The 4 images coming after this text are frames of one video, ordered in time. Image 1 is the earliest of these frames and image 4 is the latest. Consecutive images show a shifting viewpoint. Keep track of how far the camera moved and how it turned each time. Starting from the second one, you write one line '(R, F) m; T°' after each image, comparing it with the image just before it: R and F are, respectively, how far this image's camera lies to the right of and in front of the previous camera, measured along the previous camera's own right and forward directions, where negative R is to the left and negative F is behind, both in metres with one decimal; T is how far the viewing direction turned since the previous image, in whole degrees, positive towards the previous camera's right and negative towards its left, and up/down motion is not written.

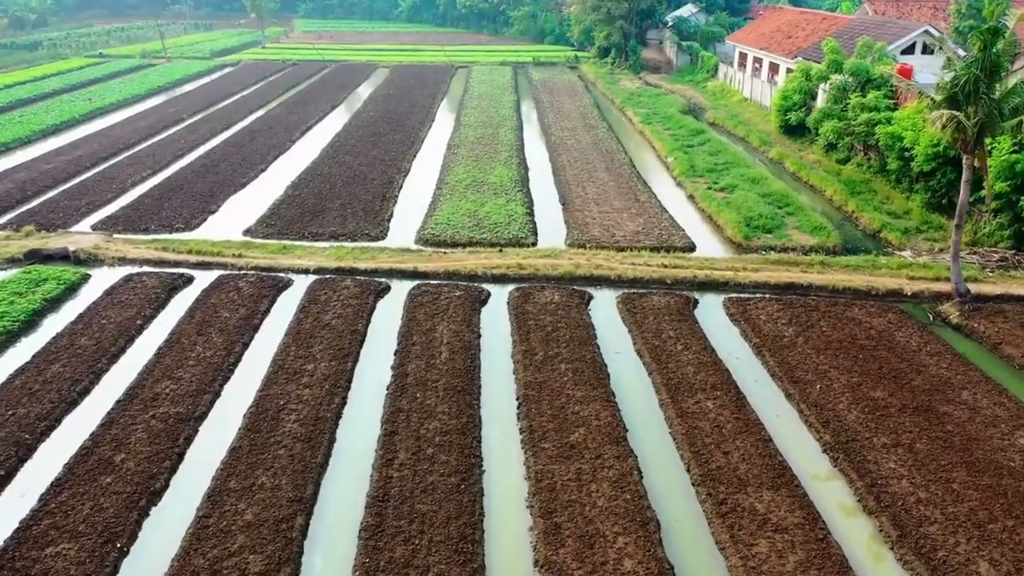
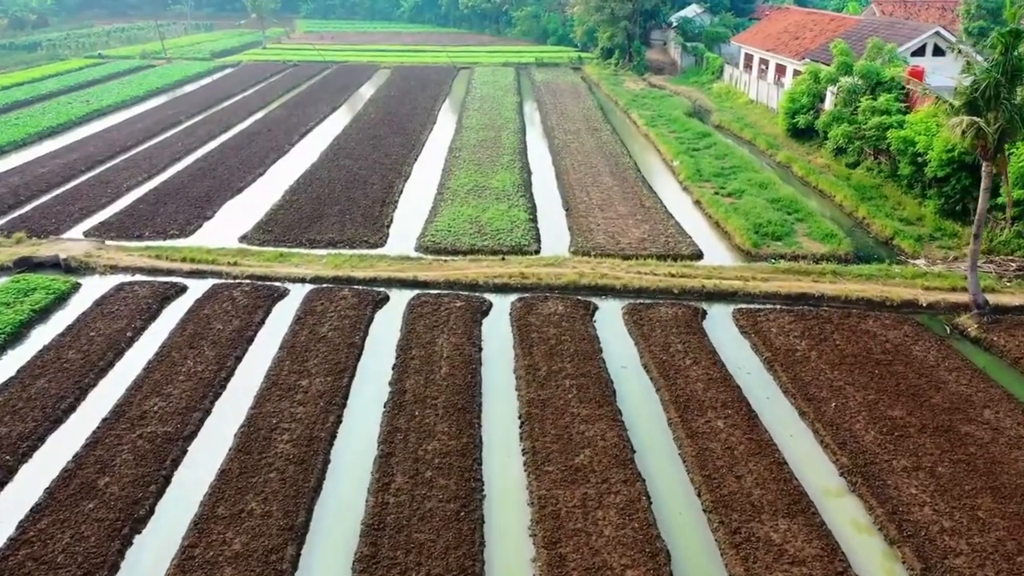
(0.0, +0.4) m; 0°
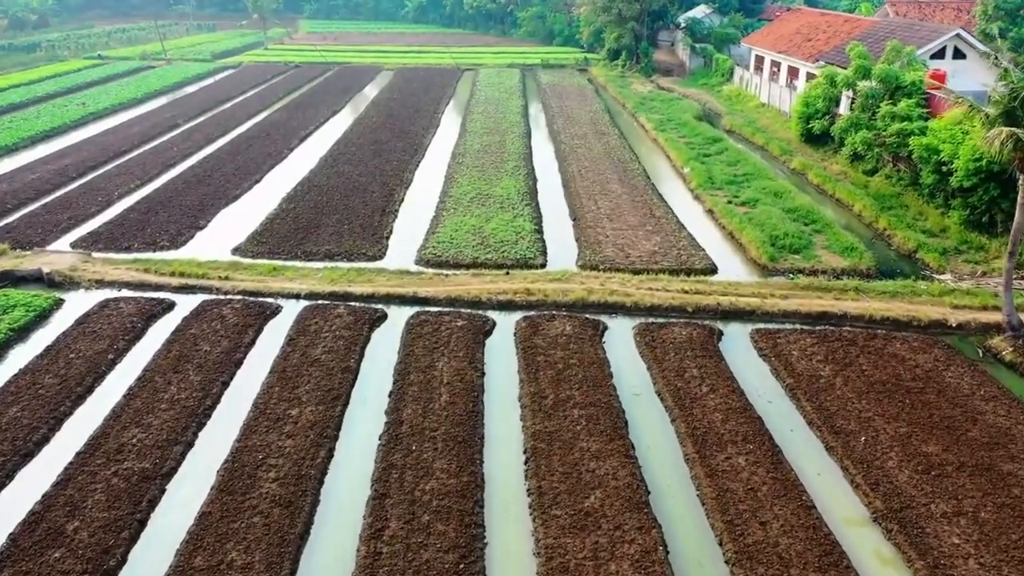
(0.0, +0.7) m; 0°
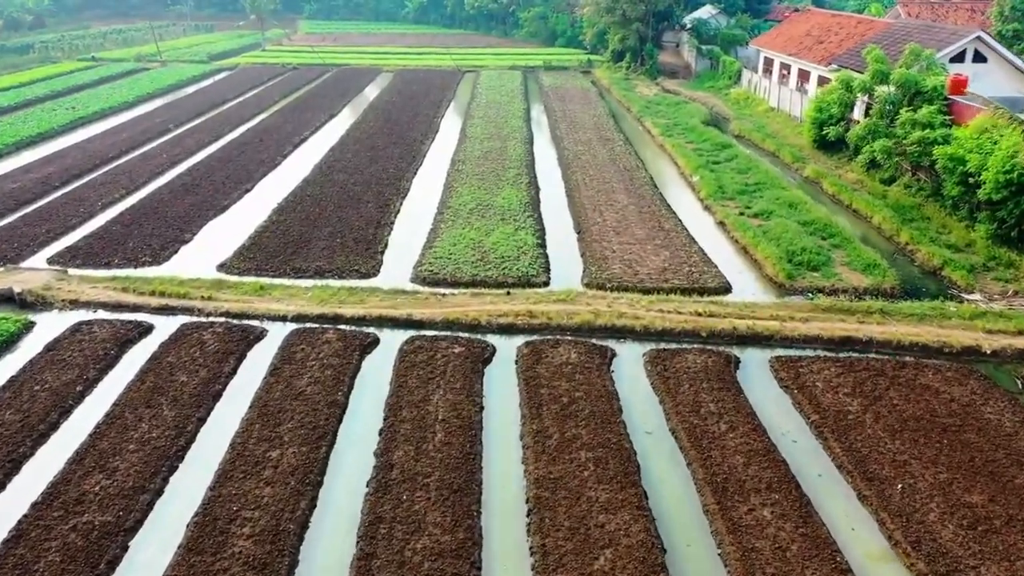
(0.0, +0.9) m; 0°
